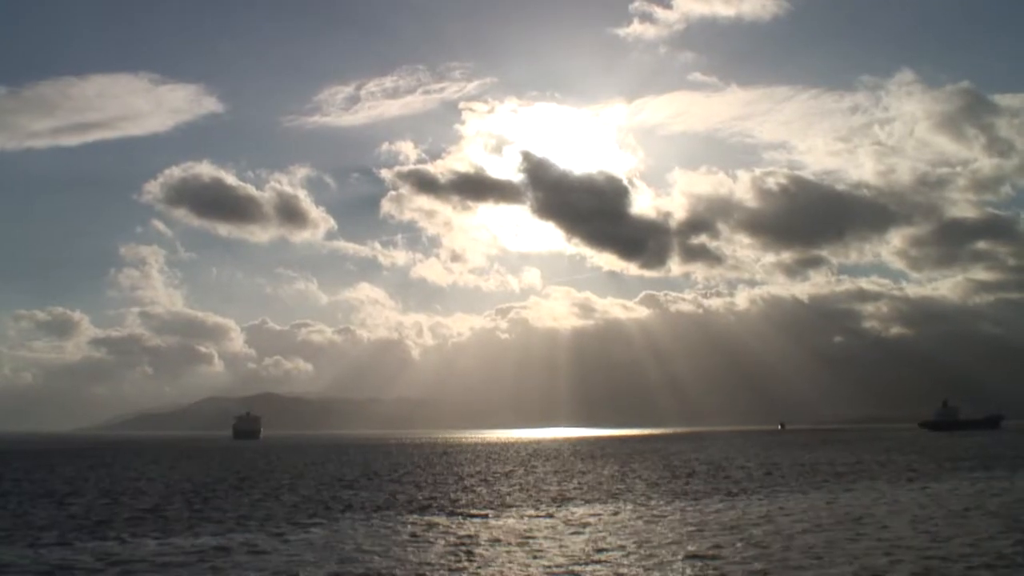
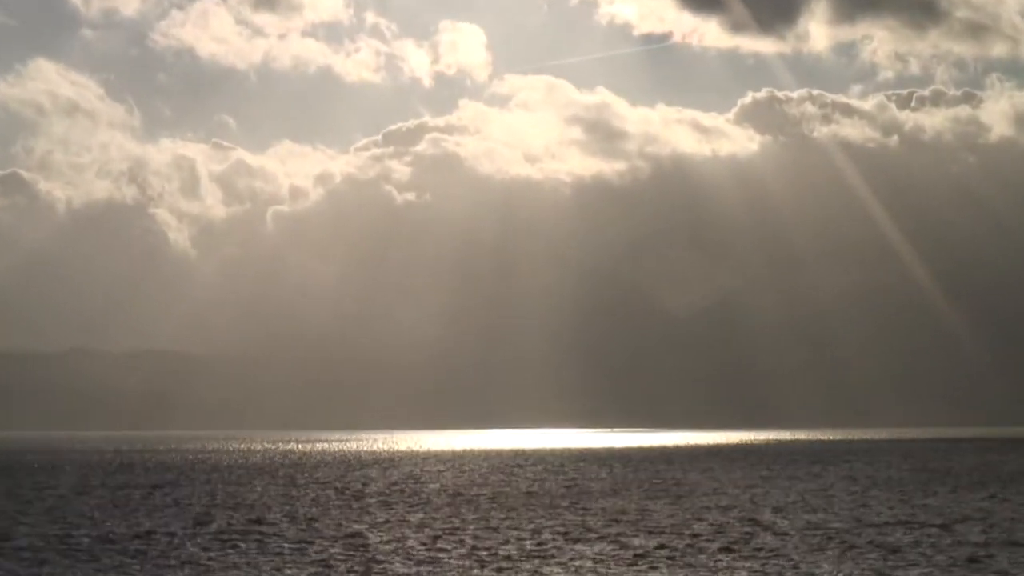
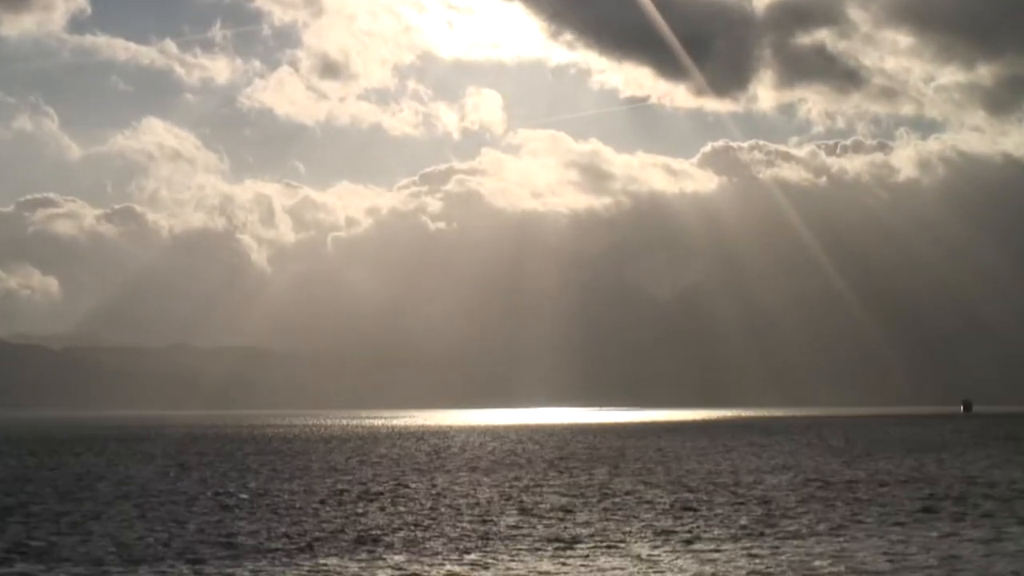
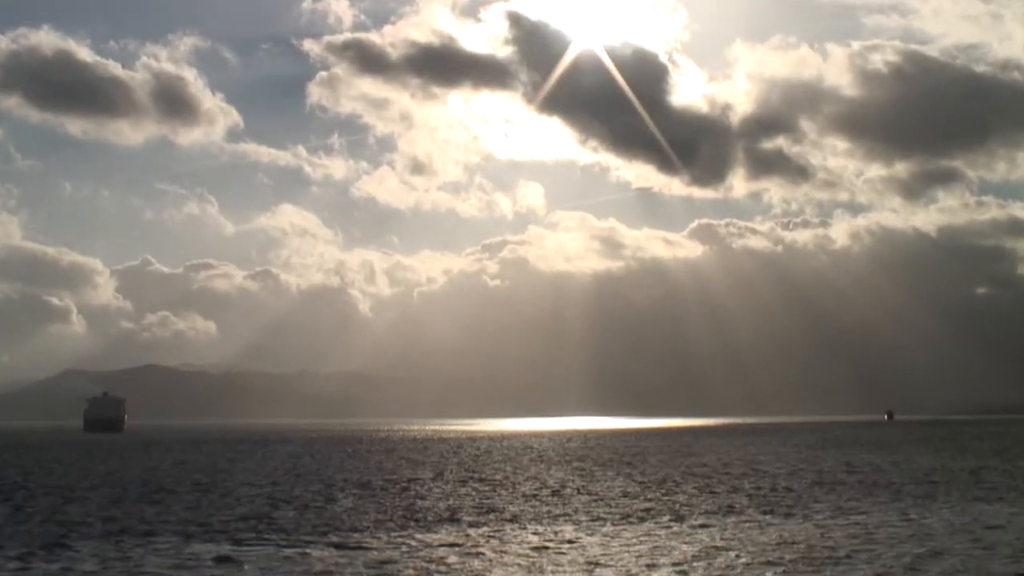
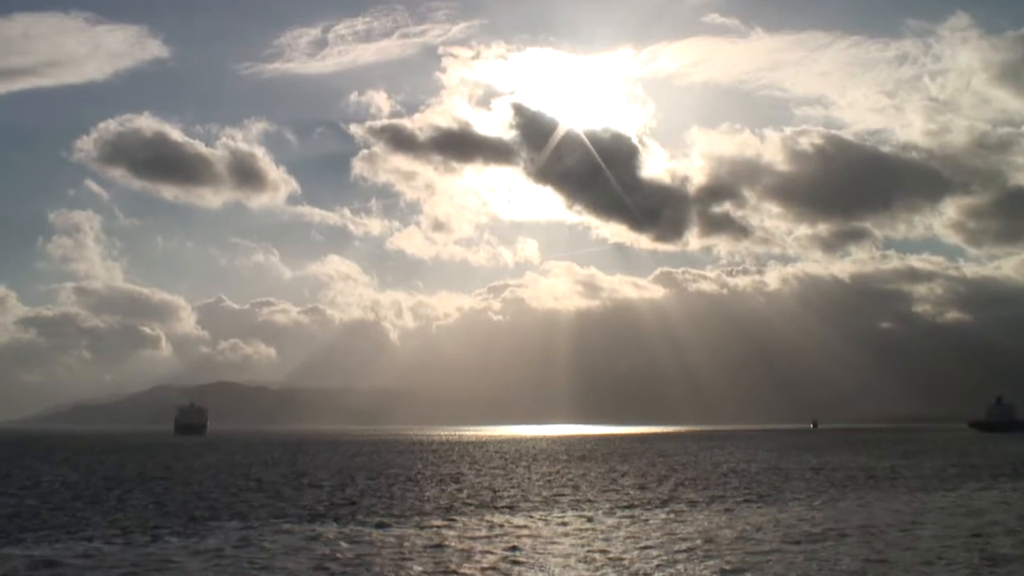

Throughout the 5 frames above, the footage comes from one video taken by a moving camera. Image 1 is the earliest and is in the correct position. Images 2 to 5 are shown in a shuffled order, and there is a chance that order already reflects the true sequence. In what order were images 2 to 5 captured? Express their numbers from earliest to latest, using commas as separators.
5, 4, 3, 2
